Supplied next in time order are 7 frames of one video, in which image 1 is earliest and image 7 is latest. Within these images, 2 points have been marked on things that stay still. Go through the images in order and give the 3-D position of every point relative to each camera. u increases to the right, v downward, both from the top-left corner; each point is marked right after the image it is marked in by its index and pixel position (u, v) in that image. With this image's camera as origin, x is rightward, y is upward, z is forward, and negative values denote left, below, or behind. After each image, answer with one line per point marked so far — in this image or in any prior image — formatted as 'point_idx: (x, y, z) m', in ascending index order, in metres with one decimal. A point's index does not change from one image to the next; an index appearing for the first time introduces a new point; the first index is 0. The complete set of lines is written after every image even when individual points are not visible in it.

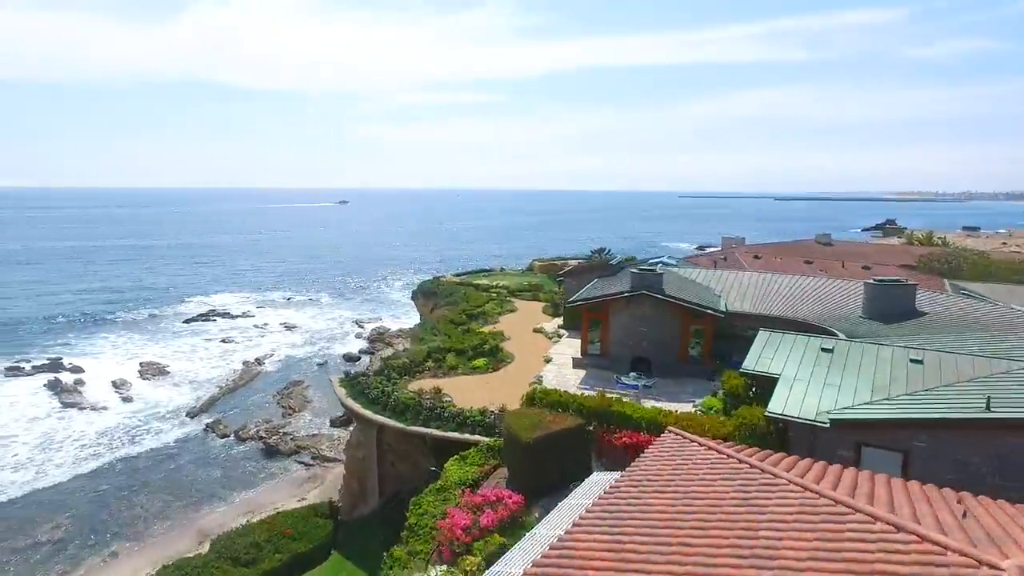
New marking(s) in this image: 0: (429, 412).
0: (-2.3, -3.5, +17.6) m
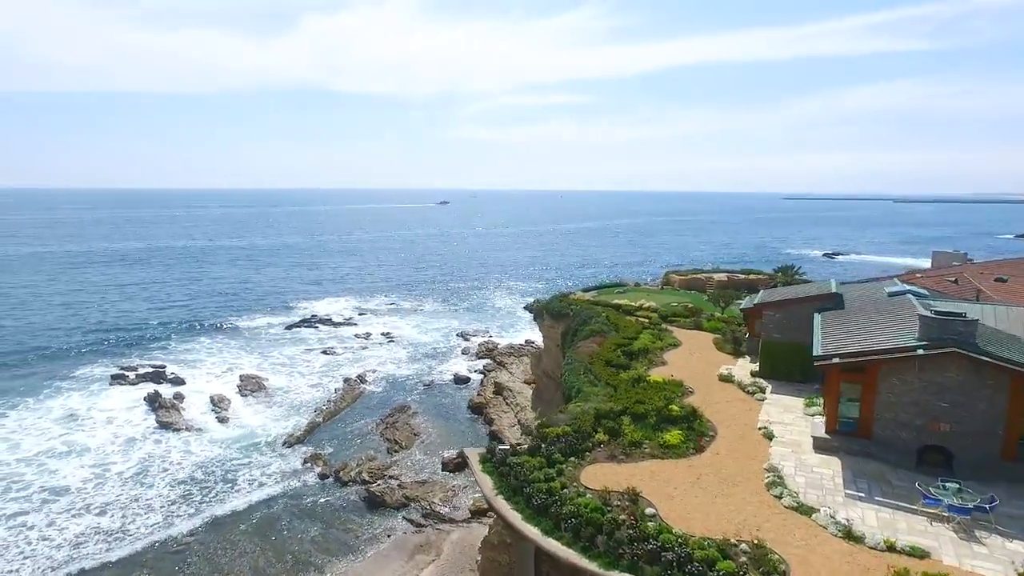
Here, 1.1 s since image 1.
0: (+2.1, -4.5, +11.1) m
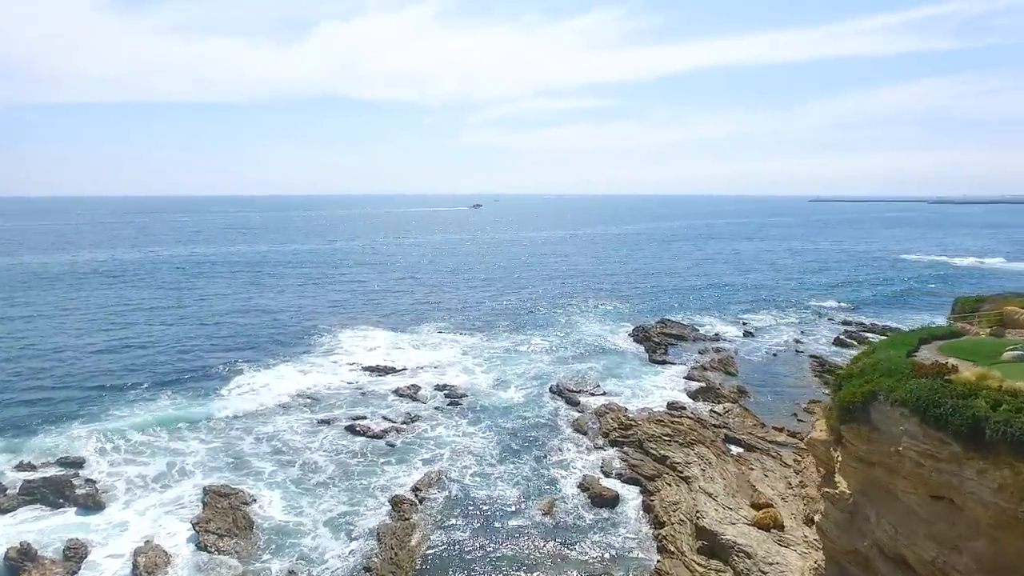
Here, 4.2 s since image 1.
0: (+8.6, -5.8, -9.7) m
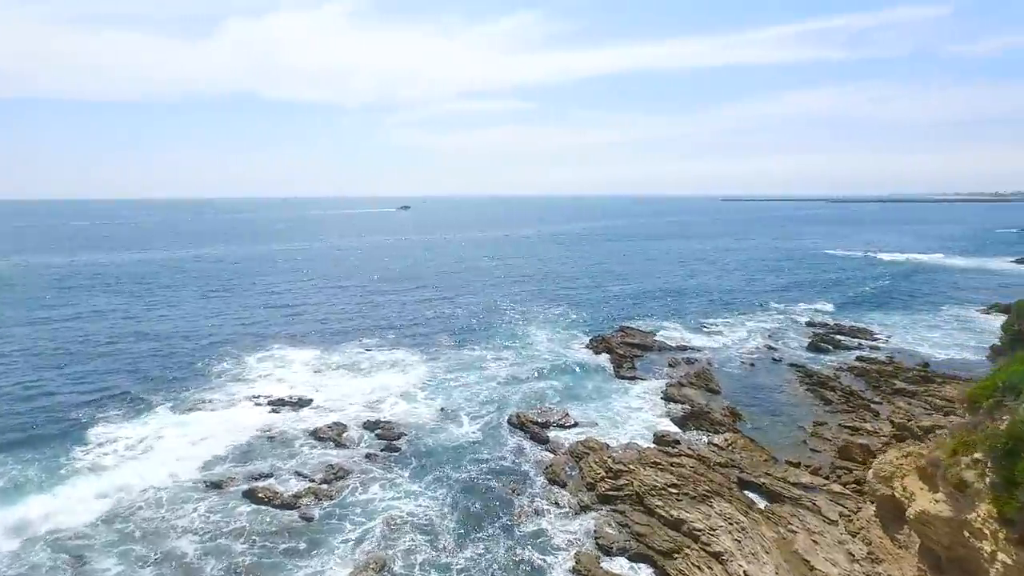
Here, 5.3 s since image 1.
0: (+11.7, -5.8, -15.7) m
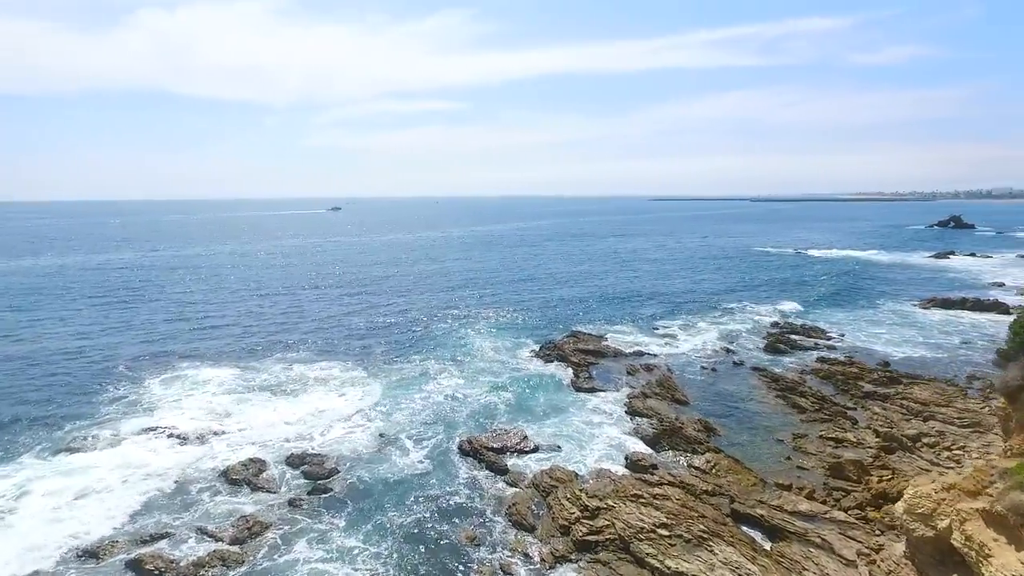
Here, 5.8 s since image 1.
0: (+14.5, -5.8, -18.4) m
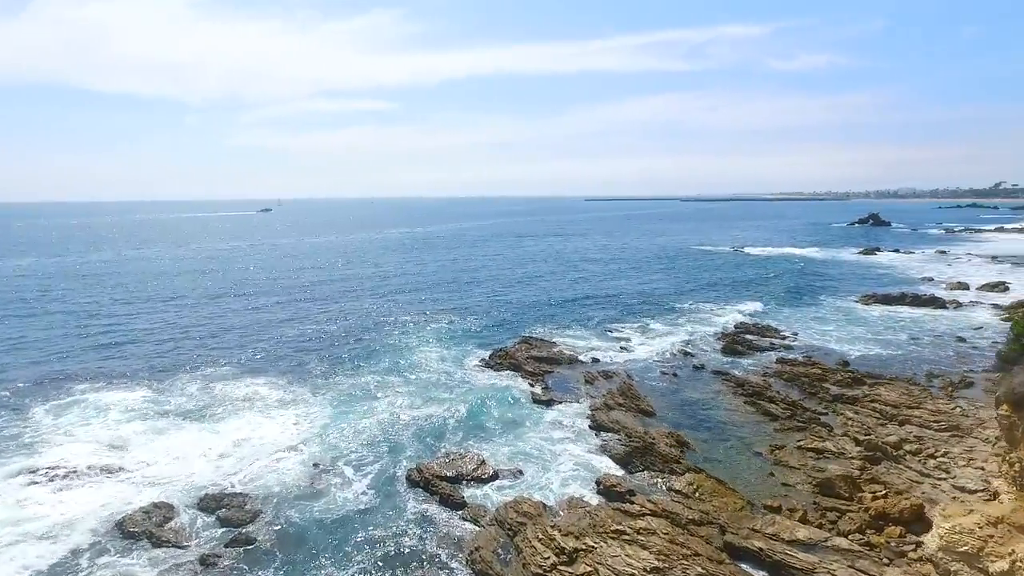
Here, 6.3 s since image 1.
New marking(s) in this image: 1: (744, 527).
0: (+17.3, -5.6, -20.0) m
1: (+7.3, -7.5, +19.8) m
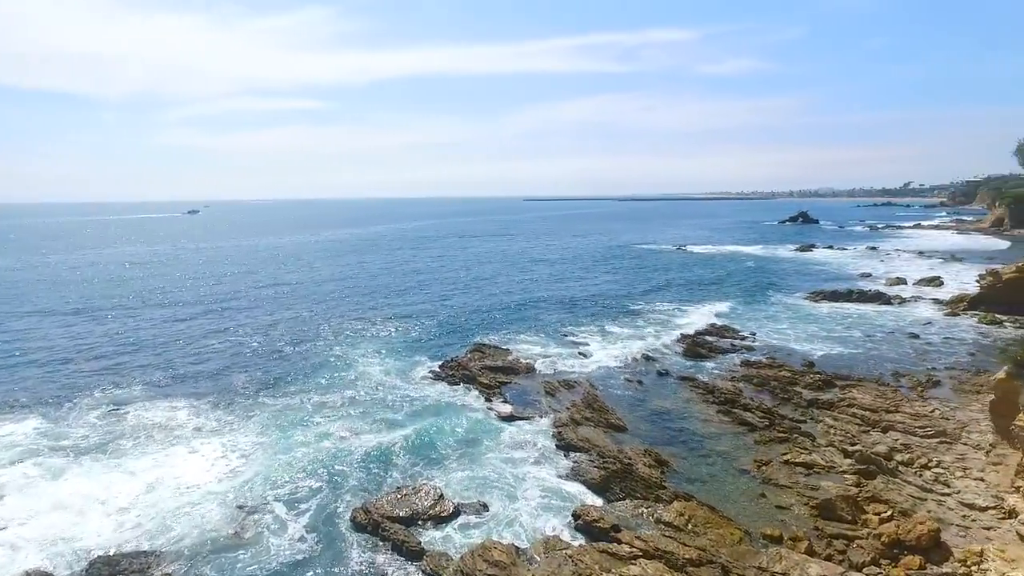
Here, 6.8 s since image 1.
0: (+20.2, -5.4, -21.5) m
1: (+6.5, -7.6, +17.2) m
